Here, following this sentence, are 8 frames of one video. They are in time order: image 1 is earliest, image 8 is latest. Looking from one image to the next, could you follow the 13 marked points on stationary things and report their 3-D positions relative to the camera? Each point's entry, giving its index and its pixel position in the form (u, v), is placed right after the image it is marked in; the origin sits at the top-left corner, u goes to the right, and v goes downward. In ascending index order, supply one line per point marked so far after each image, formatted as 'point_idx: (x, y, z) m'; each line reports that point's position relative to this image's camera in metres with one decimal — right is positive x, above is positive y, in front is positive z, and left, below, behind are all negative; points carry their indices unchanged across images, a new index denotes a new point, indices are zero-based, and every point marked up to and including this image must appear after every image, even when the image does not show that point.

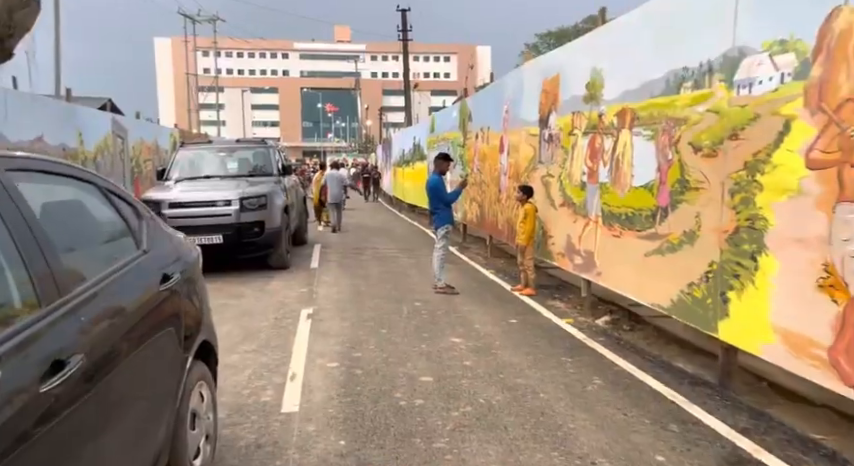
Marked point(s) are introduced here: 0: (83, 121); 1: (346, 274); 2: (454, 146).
0: (-7.2, +2.4, +15.3) m
1: (-1.2, -0.6, +10.4) m
2: (+0.6, +2.0, +16.5) m
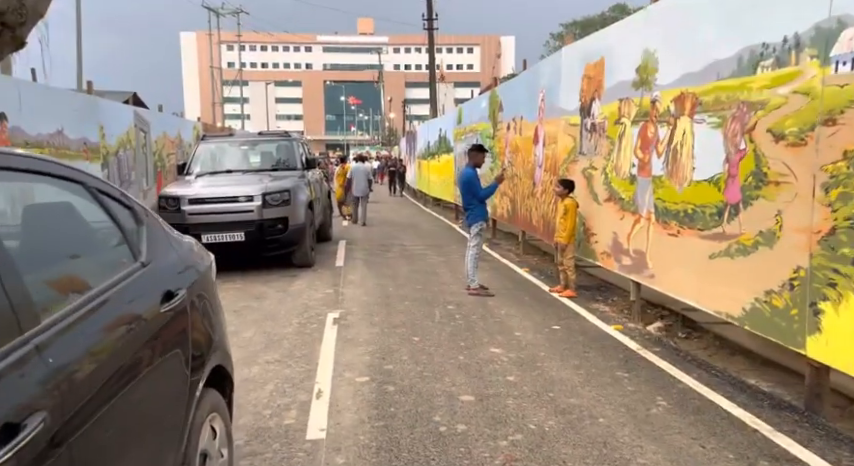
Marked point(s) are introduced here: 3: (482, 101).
0: (-6.7, +2.5, +15.0) m
1: (-0.7, -0.6, +9.9) m
2: (+1.2, +2.1, +15.8) m
3: (+1.2, +3.0, +16.1) m
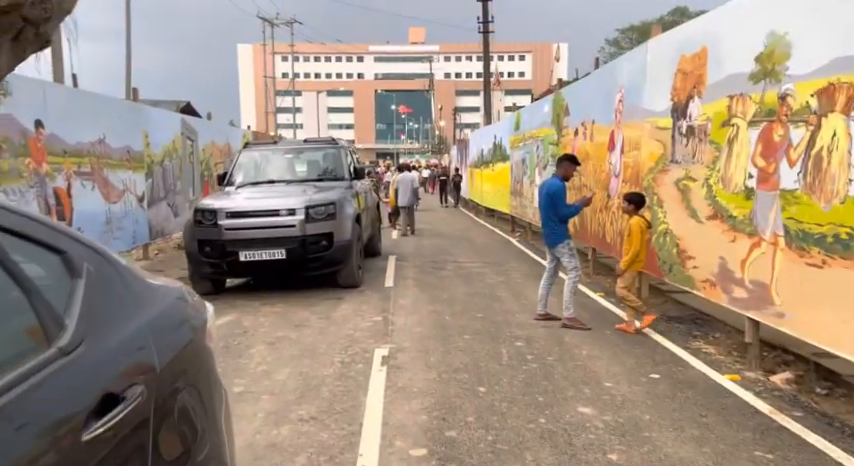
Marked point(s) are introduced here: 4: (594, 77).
0: (-5.5, +2.3, +14.2) m
1: (0.0, -0.8, +8.7) m
2: (+2.4, +1.8, +14.6) m
3: (+2.4, +2.7, +14.9) m
4: (+2.5, +2.4, +11.0) m
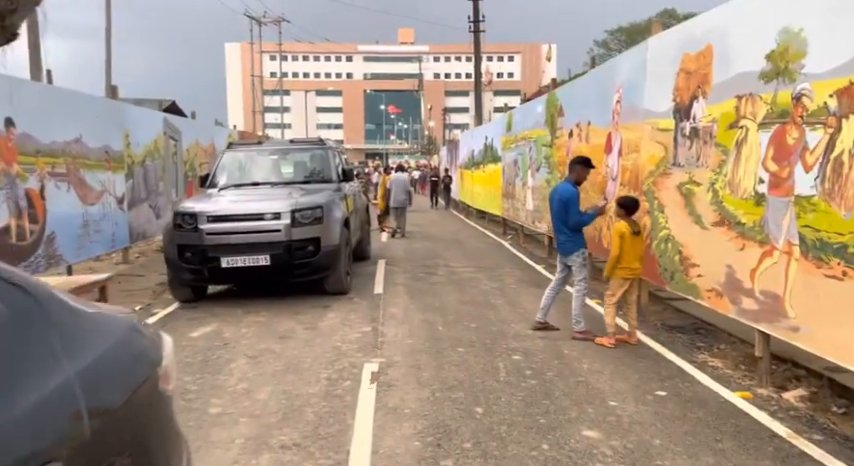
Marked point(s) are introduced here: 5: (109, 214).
0: (-5.7, +2.2, +13.8) m
1: (-0.1, -0.8, +8.4) m
2: (+2.2, +1.7, +14.3) m
3: (+2.2, +2.6, +14.6) m
4: (+2.4, +2.3, +10.6) m
5: (-5.5, +0.3, +12.3) m
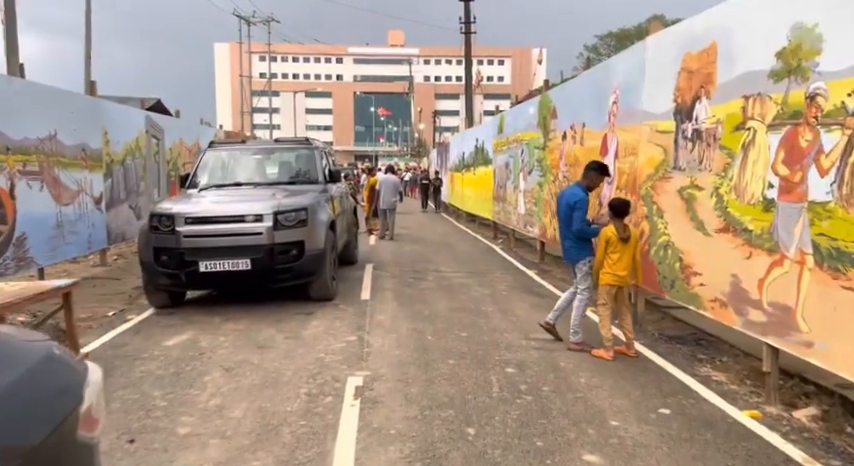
0: (-5.9, +2.2, +13.4) m
1: (-0.2, -0.9, +8.0) m
2: (+2.0, +1.6, +13.9) m
3: (+2.0, +2.5, +14.2) m
4: (+2.2, +2.2, +10.3) m
5: (-5.7, +0.3, +11.9) m
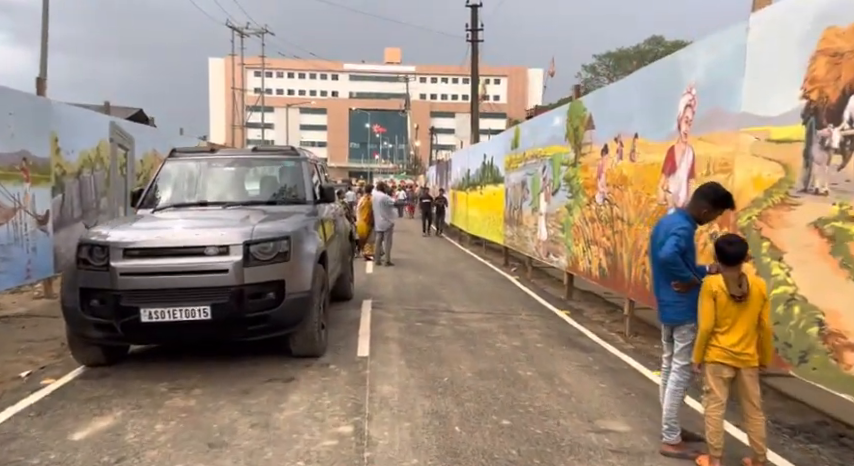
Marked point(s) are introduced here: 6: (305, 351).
0: (-5.7, +1.8, +11.3) m
1: (-0.1, -1.2, +6.0) m
2: (+2.2, +1.1, +12.0) m
3: (+2.2, +2.0, +12.3) m
4: (+2.4, +1.8, +8.4) m
5: (-5.5, -0.1, +9.8) m
6: (-1.1, -1.1, +6.7) m
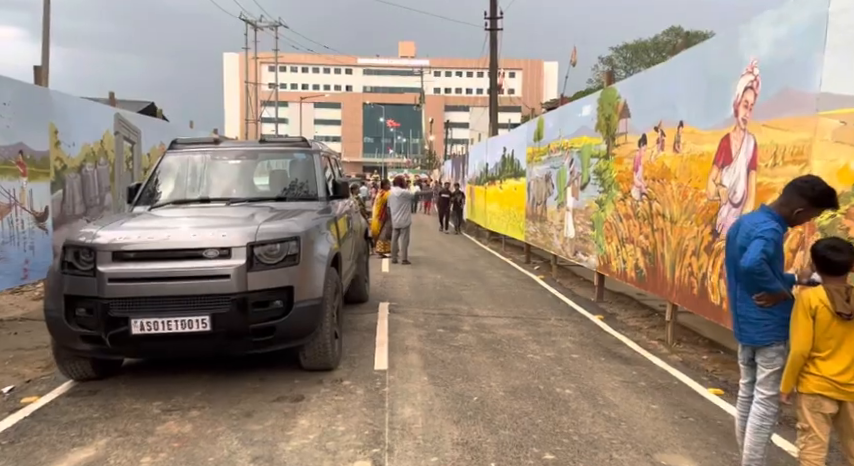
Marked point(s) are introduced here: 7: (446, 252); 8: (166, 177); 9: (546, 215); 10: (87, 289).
0: (-5.4, +1.8, +10.7) m
1: (+0.1, -1.2, +5.2) m
2: (+2.5, +1.2, +11.2) m
3: (+2.5, +2.0, +11.5) m
4: (+2.7, +1.8, +7.6) m
5: (-5.2, 0.0, +9.2) m
6: (-0.9, -1.1, +6.0) m
7: (+0.5, -0.5, +17.5) m
8: (-2.8, +0.6, +7.7) m
9: (+2.3, +0.3, +13.7) m
10: (-2.5, -0.4, +5.3) m
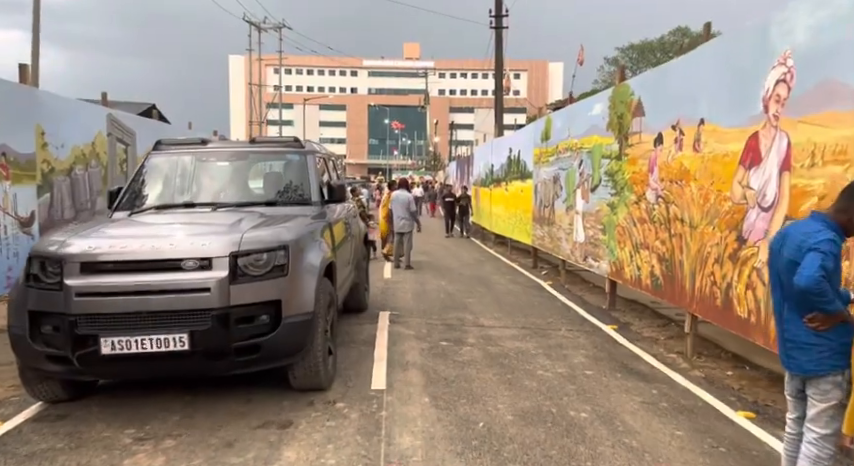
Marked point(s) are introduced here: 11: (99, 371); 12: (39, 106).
0: (-5.4, +1.7, +10.3) m
1: (+0.1, -1.3, +4.7) m
2: (+2.5, +1.1, +10.7) m
3: (+2.5, +2.0, +11.0) m
4: (+2.7, +1.8, +7.1) m
5: (-5.2, -0.1, +8.7) m
6: (-0.9, -1.1, +5.5) m
7: (+0.6, -0.5, +17.0) m
8: (-2.8, +0.5, +7.3) m
9: (+2.3, +0.3, +13.2) m
10: (-2.5, -0.5, +4.8) m
11: (-2.2, -0.9, +4.9) m
12: (-5.4, +1.7, +9.9) m
